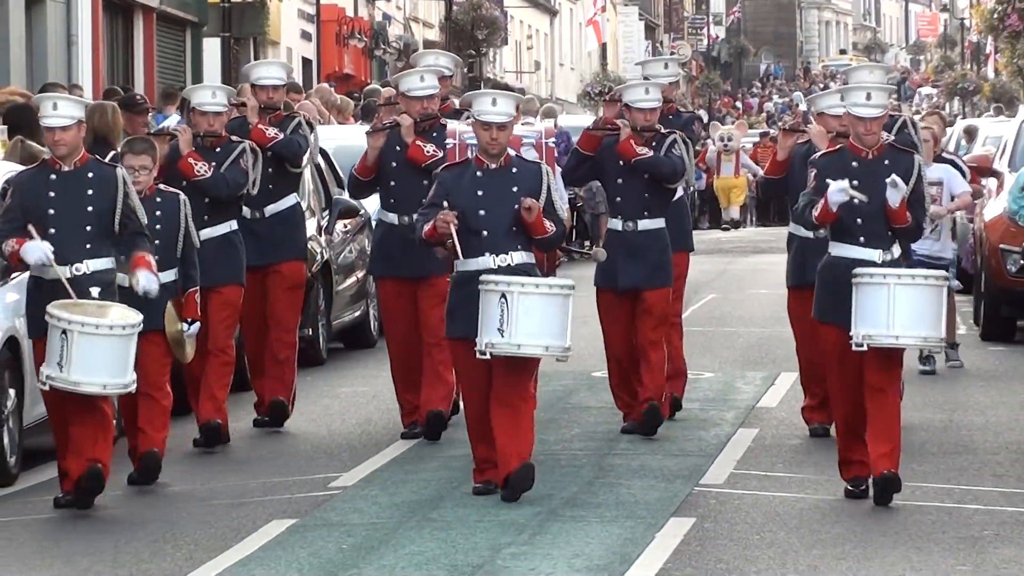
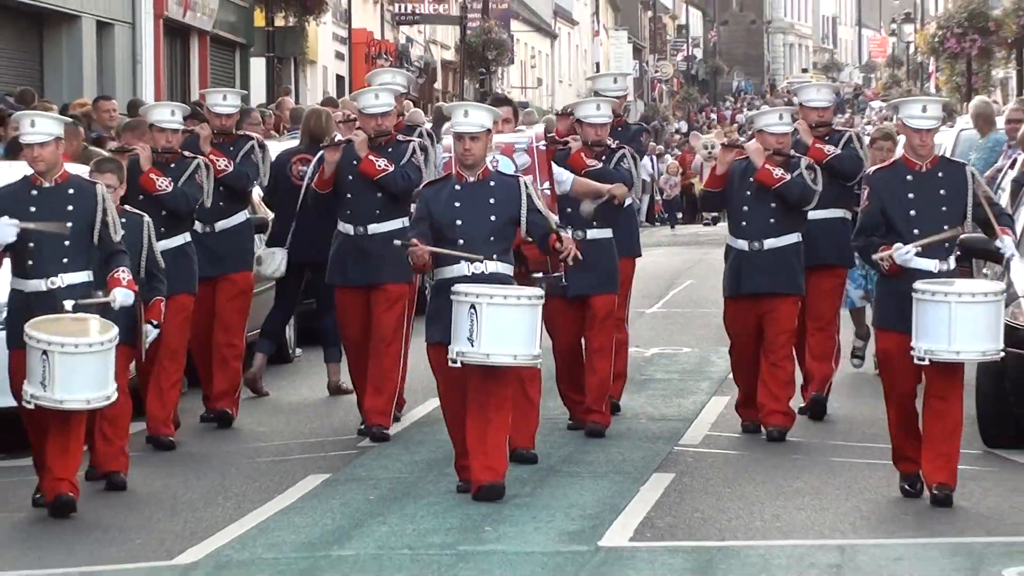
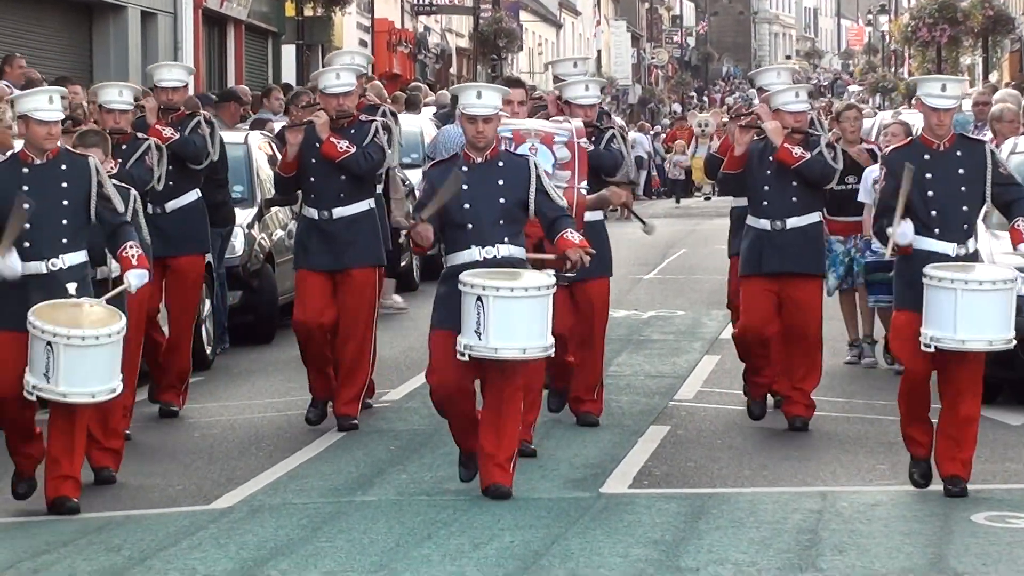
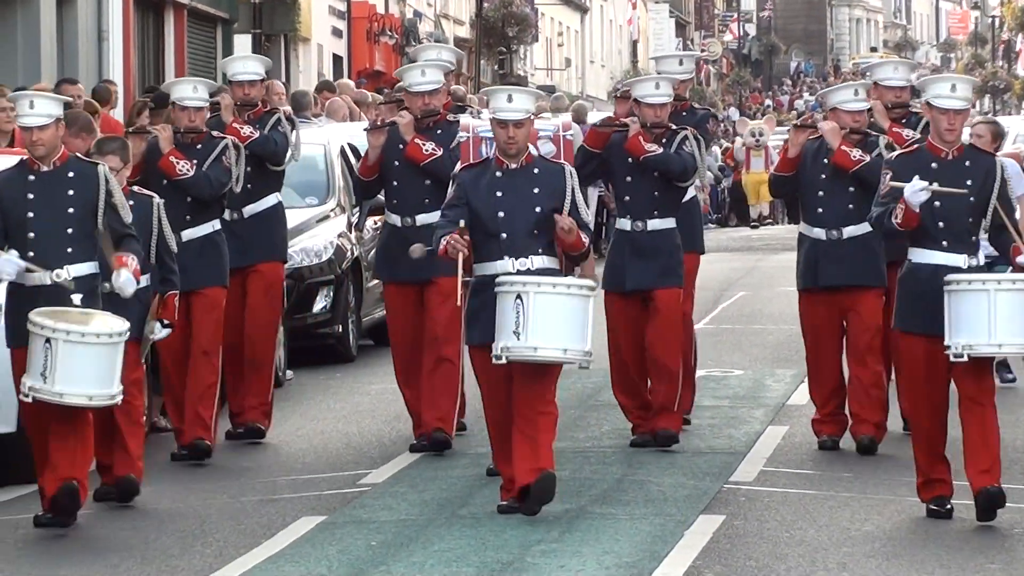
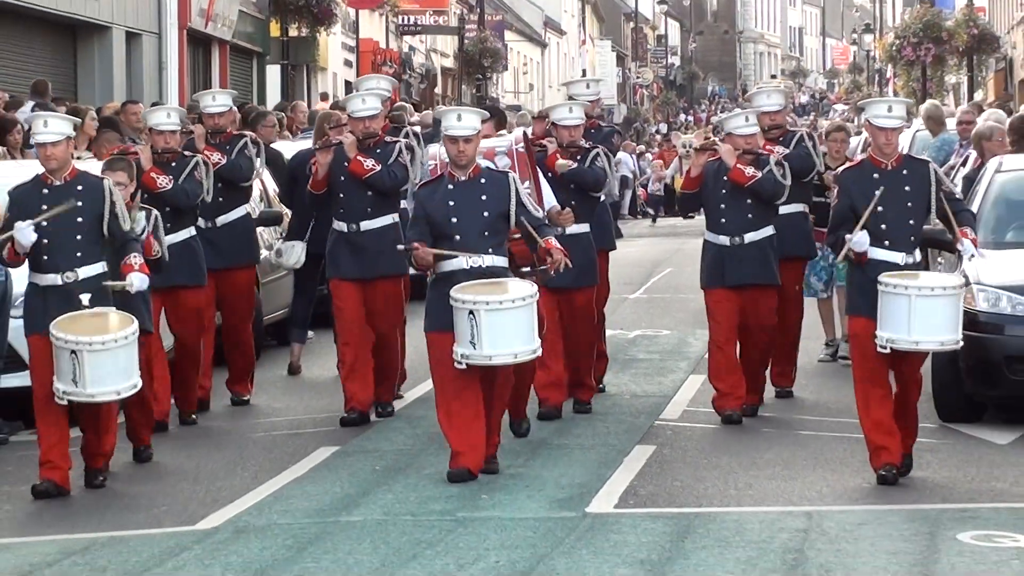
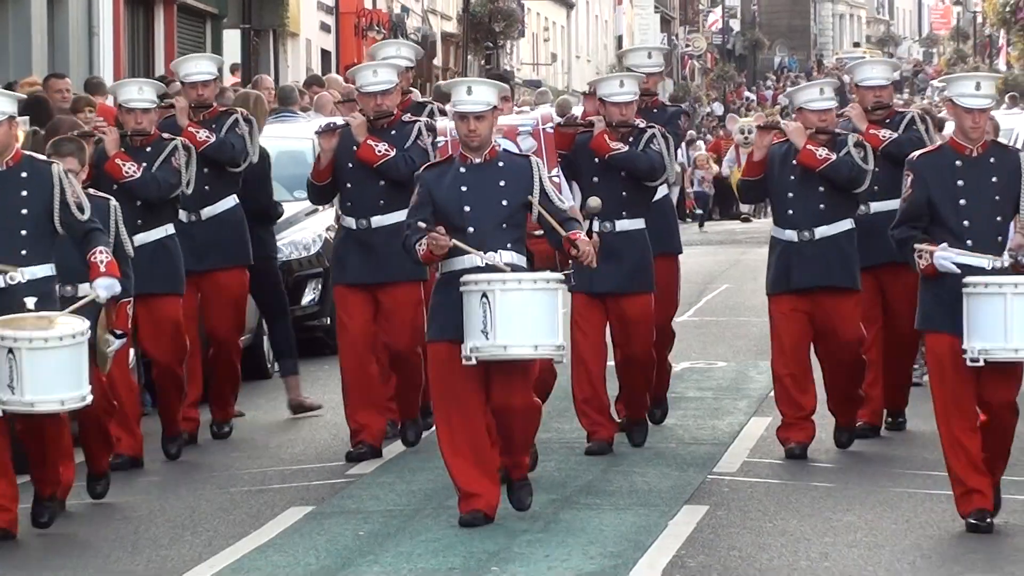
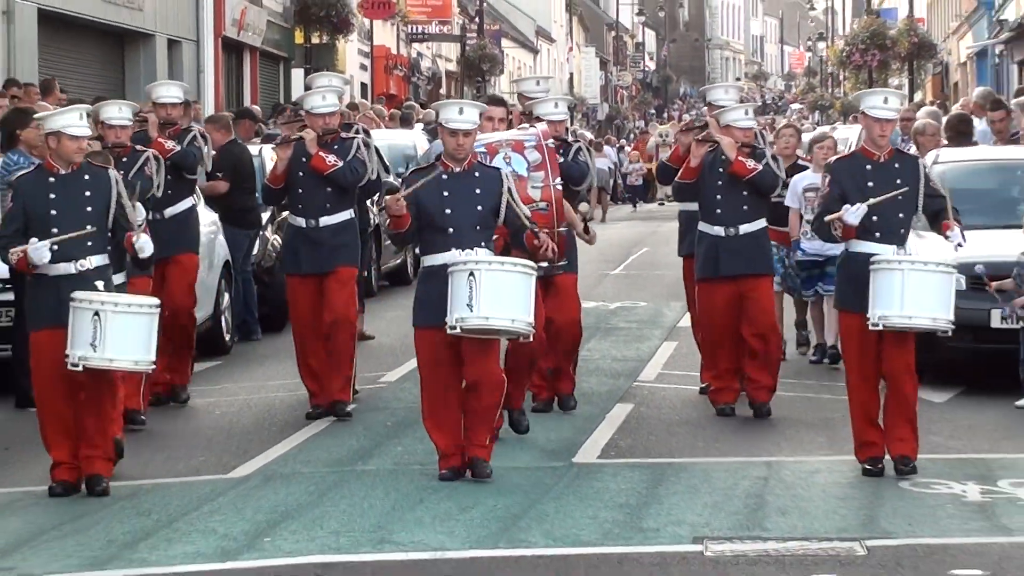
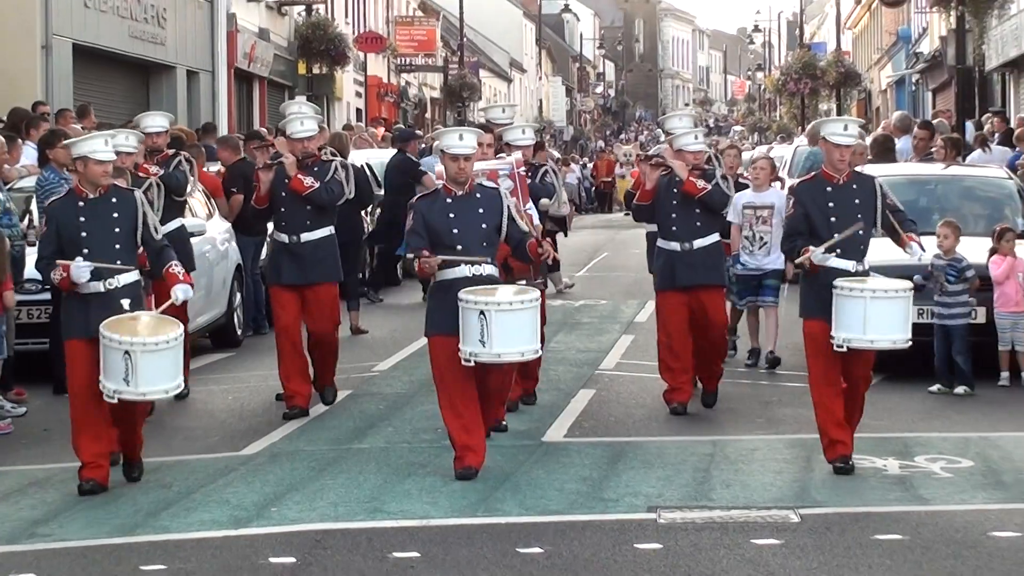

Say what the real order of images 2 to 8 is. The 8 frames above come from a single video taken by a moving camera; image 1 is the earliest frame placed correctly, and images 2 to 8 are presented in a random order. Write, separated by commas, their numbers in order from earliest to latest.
4, 6, 2, 5, 3, 7, 8
